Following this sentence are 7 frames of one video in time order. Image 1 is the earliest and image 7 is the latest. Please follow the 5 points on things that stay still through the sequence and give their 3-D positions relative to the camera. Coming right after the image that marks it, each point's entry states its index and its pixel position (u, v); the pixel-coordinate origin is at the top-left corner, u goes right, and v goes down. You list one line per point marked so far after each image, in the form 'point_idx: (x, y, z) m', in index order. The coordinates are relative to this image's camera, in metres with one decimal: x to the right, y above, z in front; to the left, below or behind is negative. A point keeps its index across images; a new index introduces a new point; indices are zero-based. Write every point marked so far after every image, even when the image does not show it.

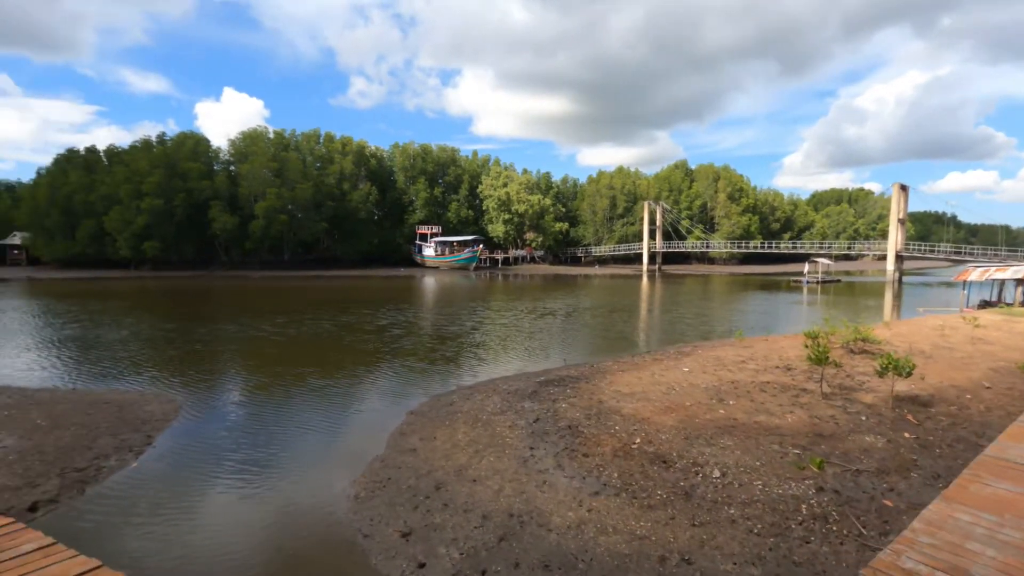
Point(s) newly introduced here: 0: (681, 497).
0: (+1.9, -2.3, +5.9) m
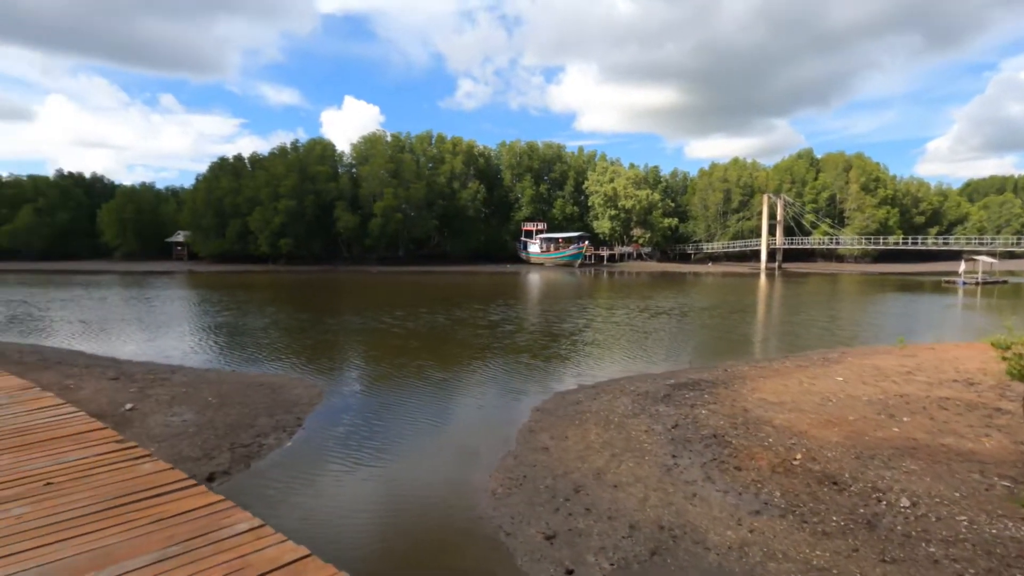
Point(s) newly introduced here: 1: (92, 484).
0: (+3.4, -2.3, +5.2) m
1: (-2.5, -1.2, +3.2) m
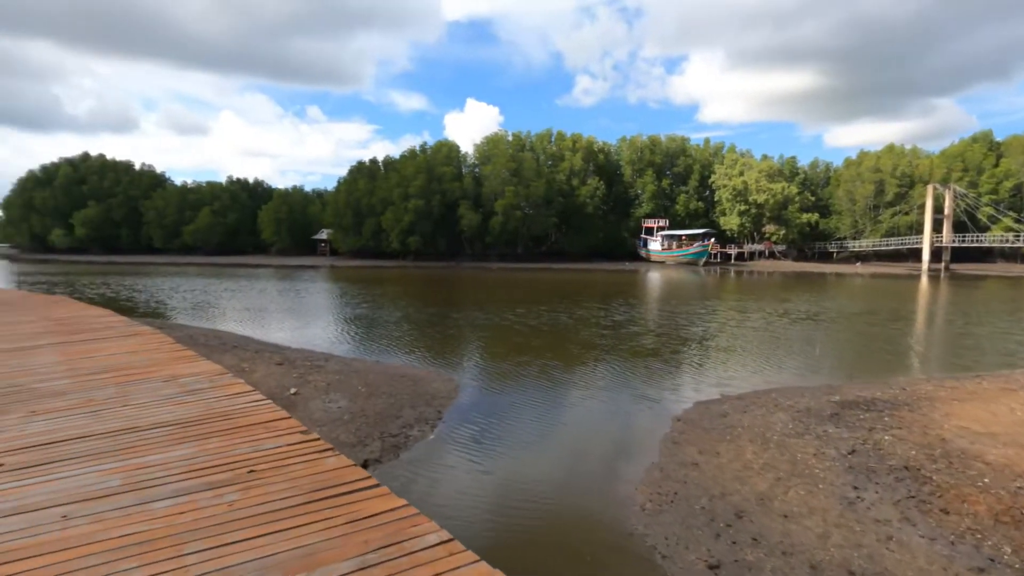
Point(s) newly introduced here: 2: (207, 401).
0: (+4.8, -2.4, +4.0) m
1: (-1.4, -1.2, +3.3) m
2: (-2.7, -1.0, +4.8) m
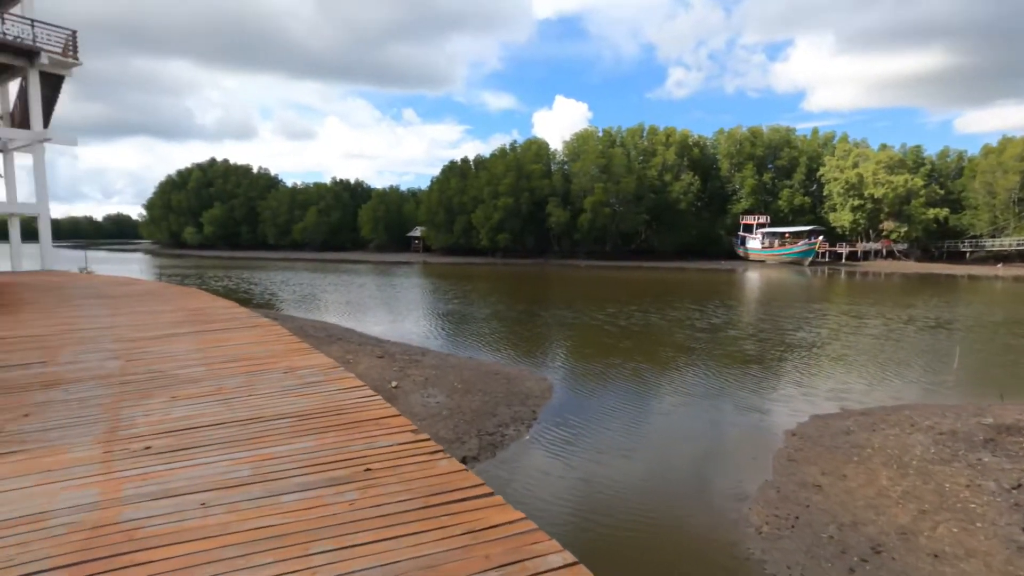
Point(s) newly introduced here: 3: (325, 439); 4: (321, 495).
0: (+5.5, -2.5, +3.0) m
1: (-0.7, -1.2, +3.3) m
2: (-1.7, -1.0, +5.0) m
3: (-1.4, -1.1, +3.9) m
4: (-1.1, -1.2, +3.0) m
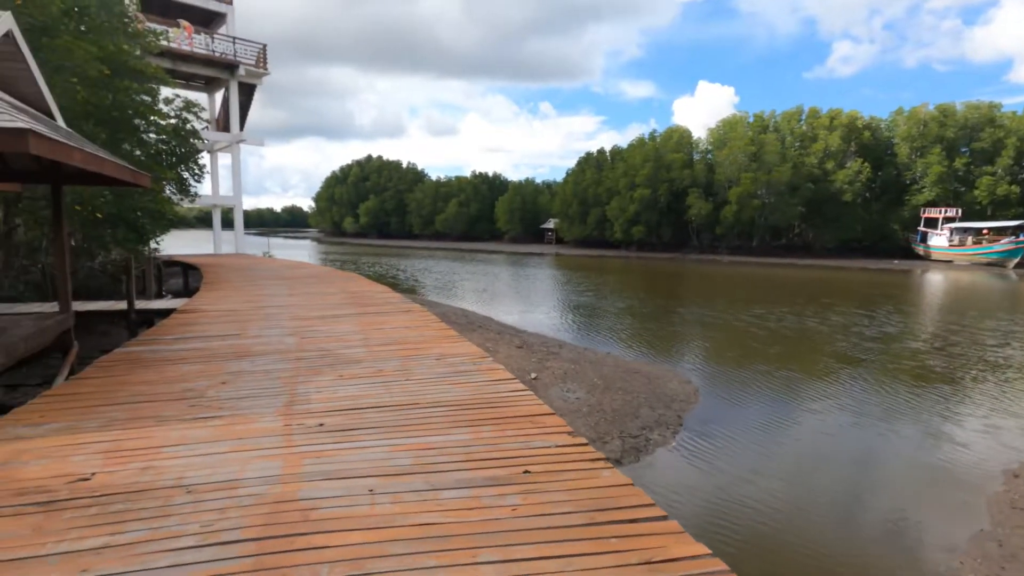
0: (+6.2, -2.7, +1.3) m
1: (+0.3, -1.1, +3.1) m
2: (-0.3, -0.9, +4.9) m
3: (-0.2, -1.0, +3.8) m
4: (-0.2, -1.1, +2.9) m
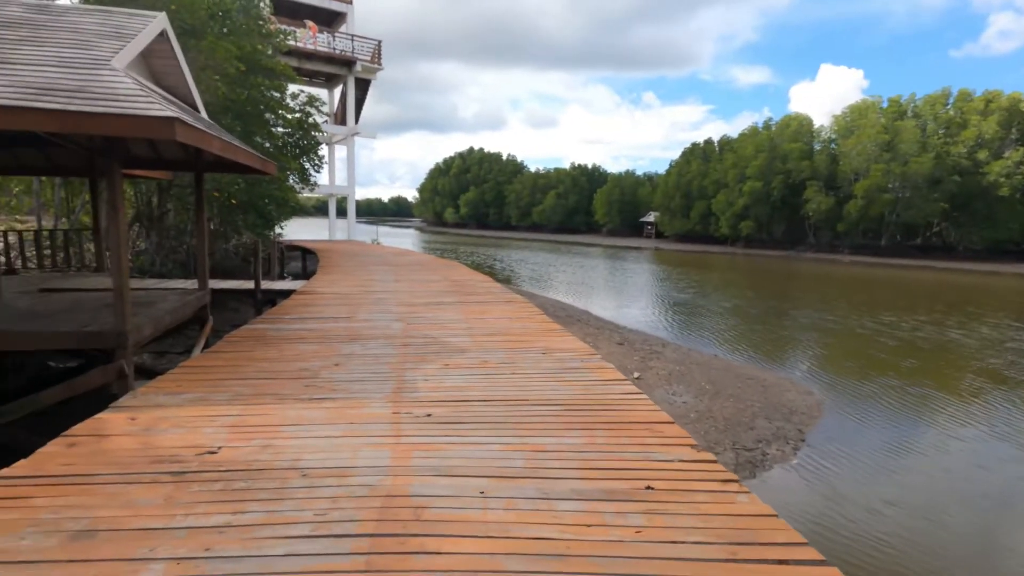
0: (+6.4, -2.9, 0.0) m
1: (+0.9, -1.1, +2.7) m
2: (+0.6, -0.8, +4.6) m
3: (+0.5, -1.0, +3.5) m
4: (+0.4, -1.1, +2.6) m
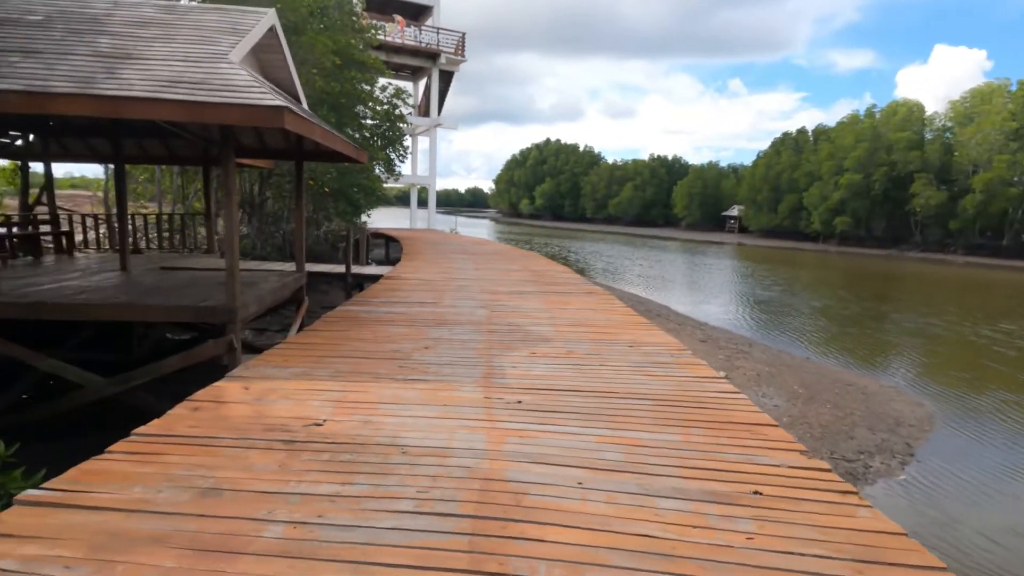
0: (+6.4, -3.1, -0.9) m
1: (+1.4, -1.1, +2.5) m
2: (+1.4, -0.8, +4.4) m
3: (+1.1, -0.9, +3.3) m
4: (+0.9, -1.0, +2.5) m
